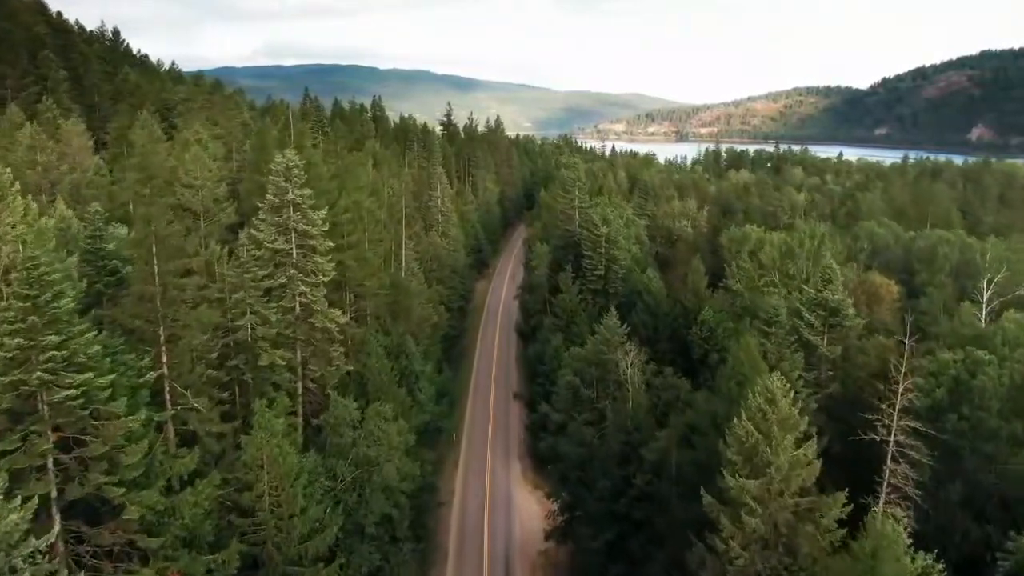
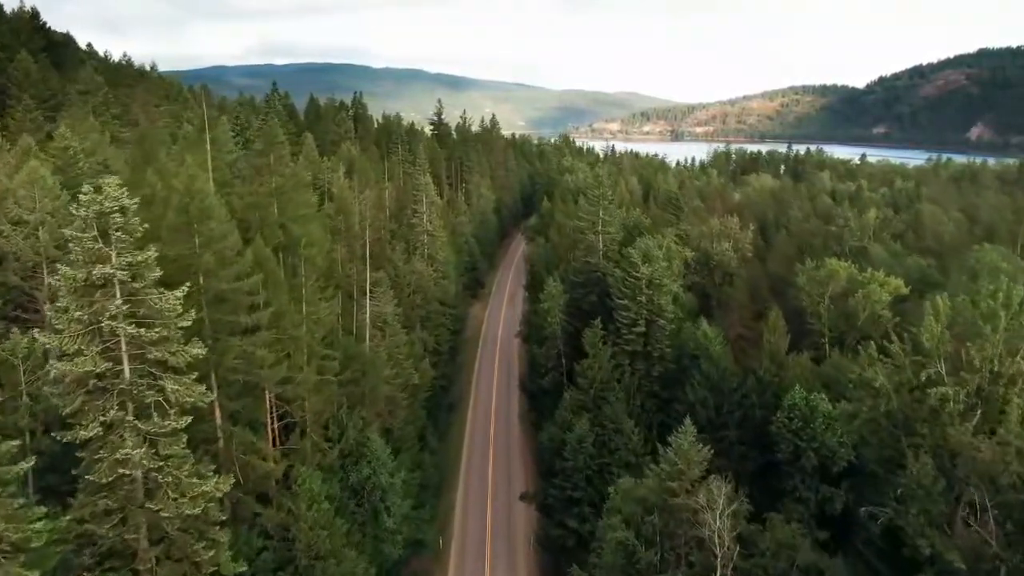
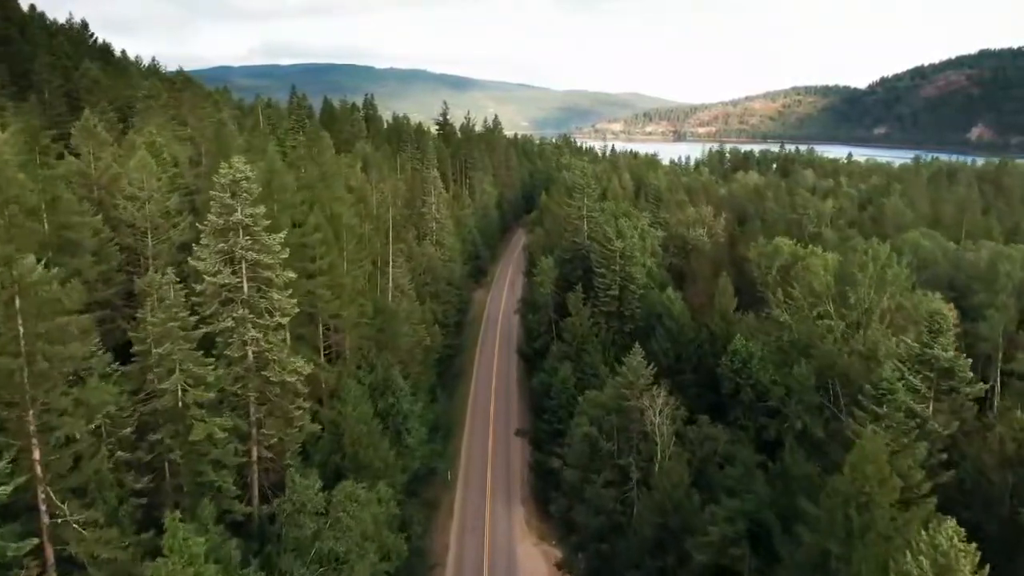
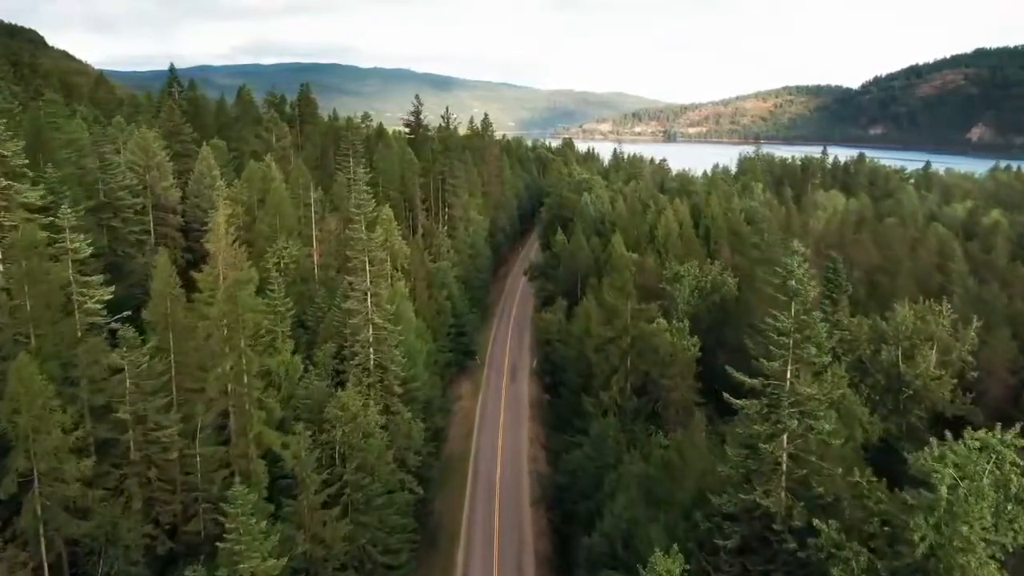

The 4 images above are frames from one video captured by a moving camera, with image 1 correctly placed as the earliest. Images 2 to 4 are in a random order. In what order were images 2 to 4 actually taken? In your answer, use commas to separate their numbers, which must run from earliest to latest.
3, 2, 4
